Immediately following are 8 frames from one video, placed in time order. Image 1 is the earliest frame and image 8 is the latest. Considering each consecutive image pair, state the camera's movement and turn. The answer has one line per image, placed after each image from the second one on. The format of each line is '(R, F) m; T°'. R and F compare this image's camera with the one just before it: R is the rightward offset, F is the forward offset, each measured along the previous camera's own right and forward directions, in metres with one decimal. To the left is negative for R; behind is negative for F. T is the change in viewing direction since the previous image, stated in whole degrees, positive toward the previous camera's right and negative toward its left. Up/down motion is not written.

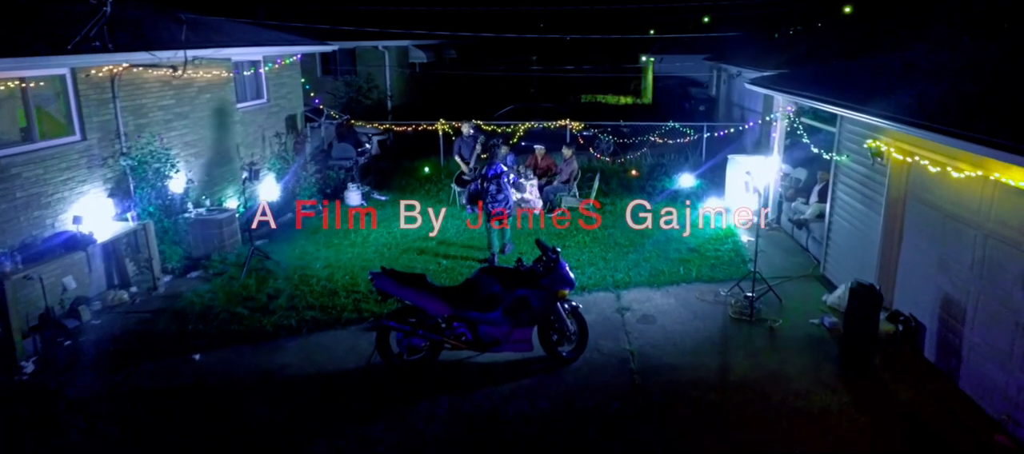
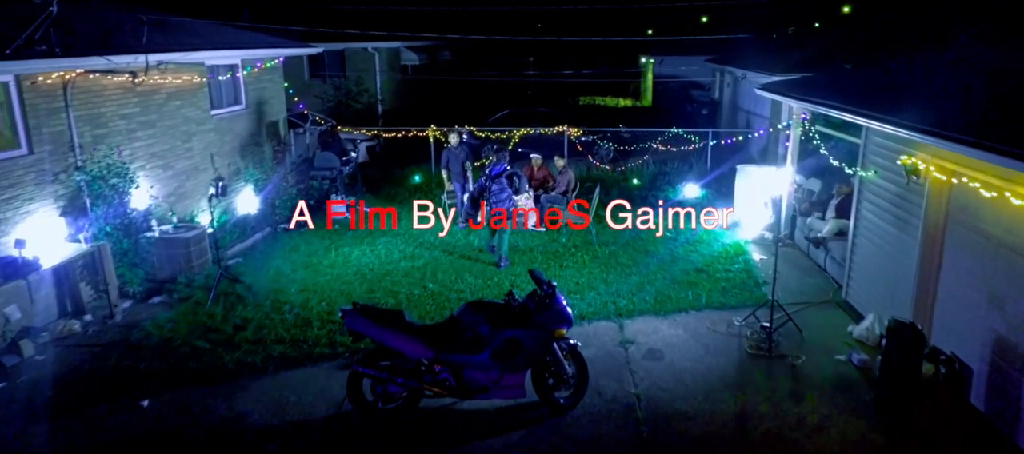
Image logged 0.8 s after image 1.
(+0.1, +0.8) m; 0°
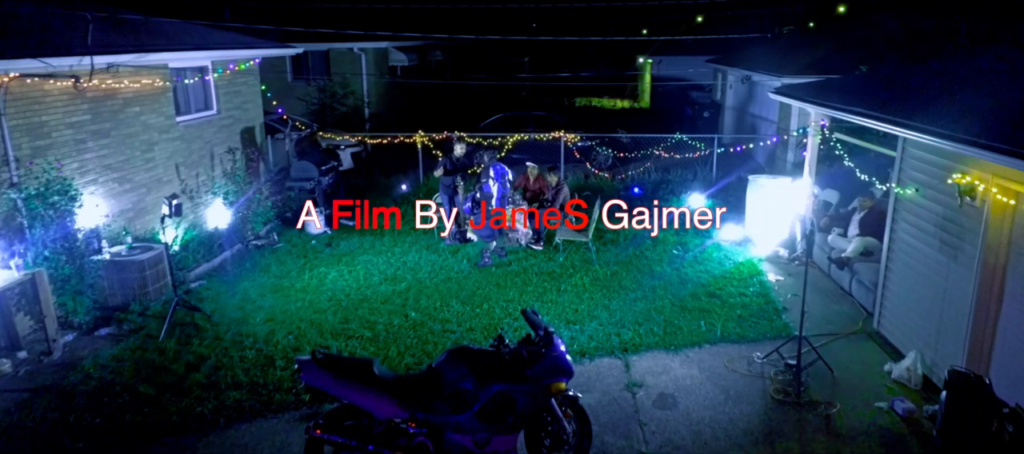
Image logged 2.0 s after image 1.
(+0.1, +0.9) m; 0°
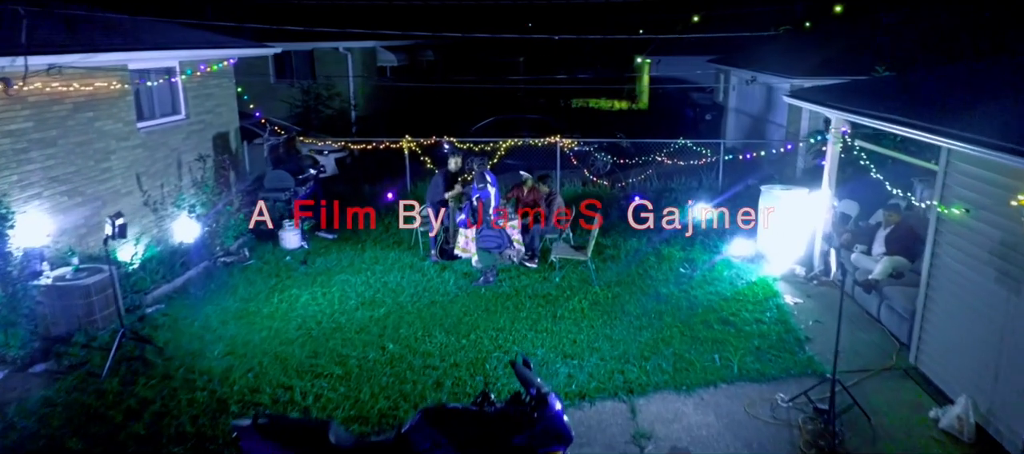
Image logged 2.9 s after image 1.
(+0.1, +0.9) m; 0°
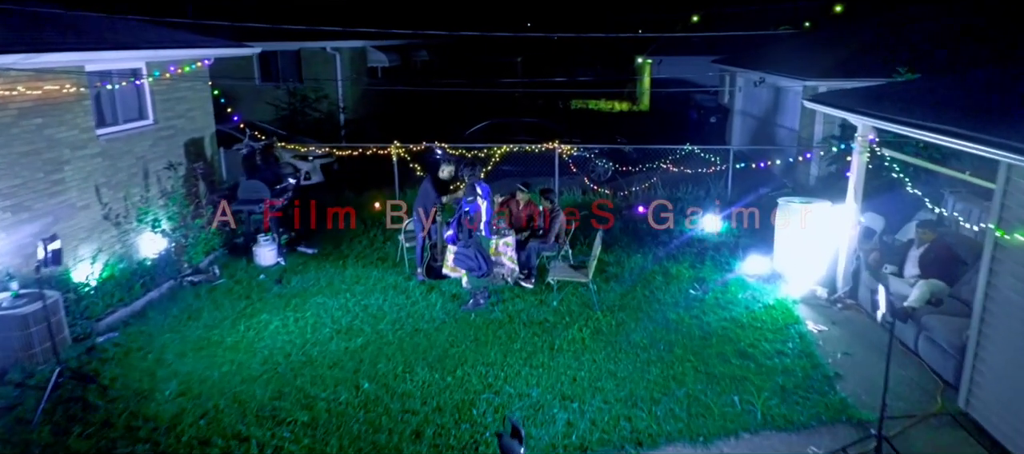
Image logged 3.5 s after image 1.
(+0.1, +0.8) m; 0°
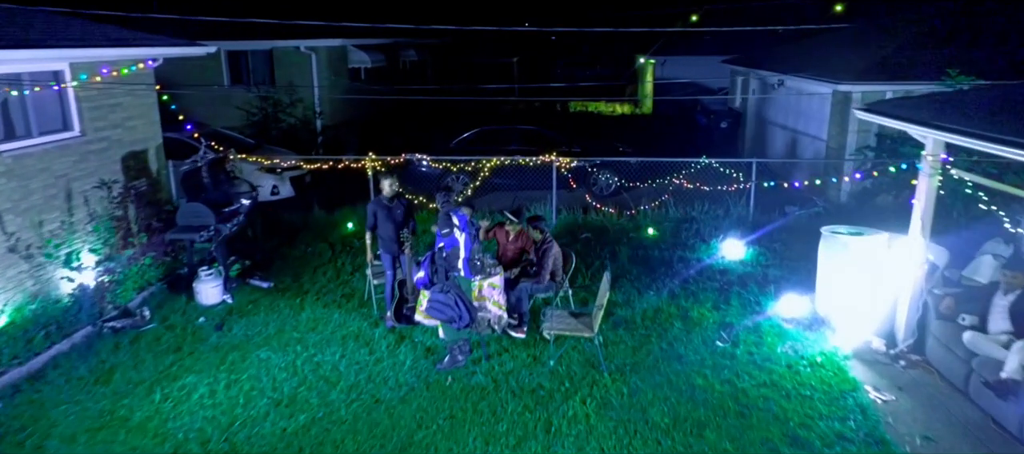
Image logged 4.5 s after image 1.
(+0.1, +1.5) m; 0°
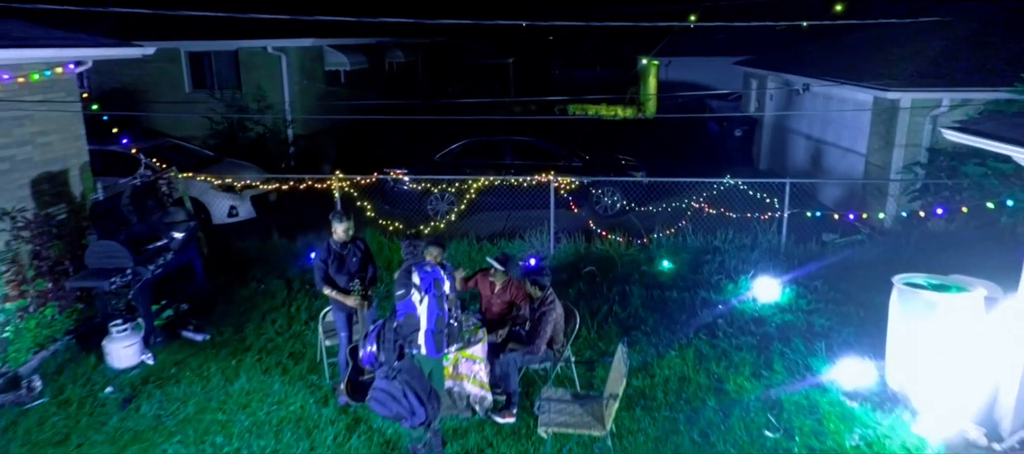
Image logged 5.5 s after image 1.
(+0.1, +1.6) m; 0°
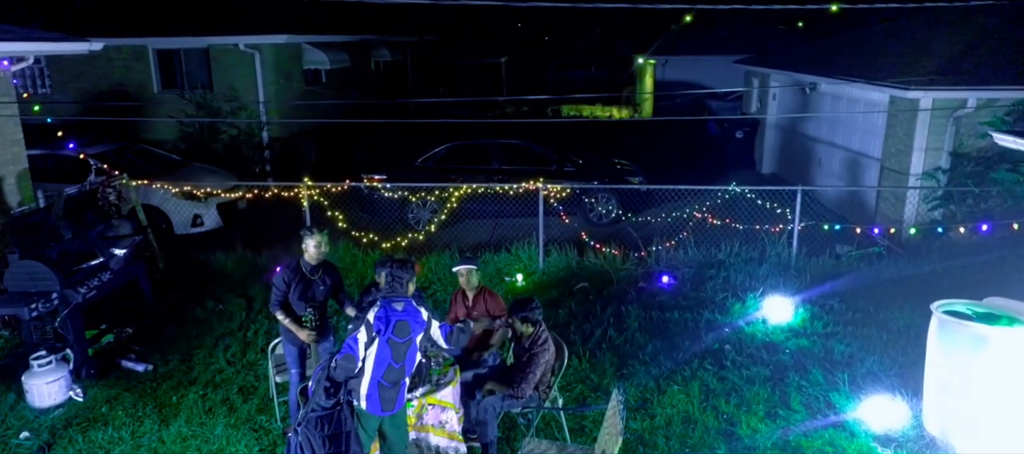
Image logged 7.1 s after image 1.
(+0.2, +0.8) m; 0°
